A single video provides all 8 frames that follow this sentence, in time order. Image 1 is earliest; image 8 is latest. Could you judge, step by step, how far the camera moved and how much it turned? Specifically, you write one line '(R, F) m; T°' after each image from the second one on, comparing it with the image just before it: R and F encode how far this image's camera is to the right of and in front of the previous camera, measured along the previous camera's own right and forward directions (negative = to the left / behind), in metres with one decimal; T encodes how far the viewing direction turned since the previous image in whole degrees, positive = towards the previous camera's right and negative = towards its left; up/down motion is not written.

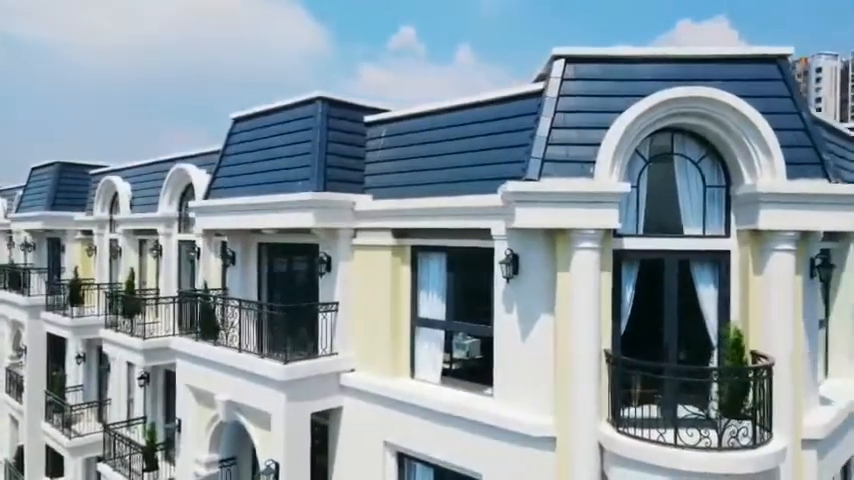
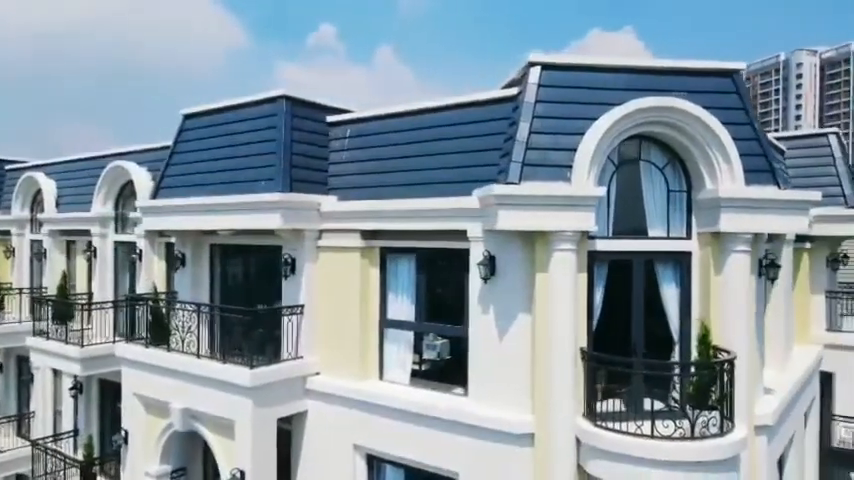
(-0.7, 0.0) m; +7°
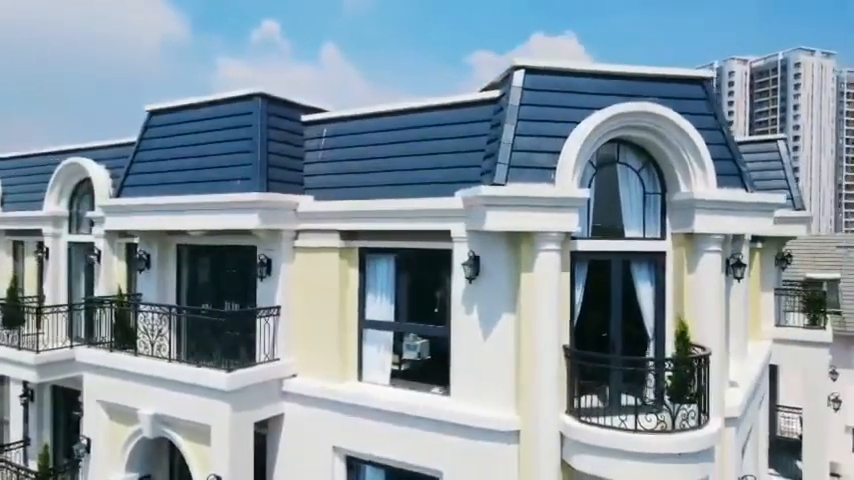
(-0.5, 0.0) m; +5°
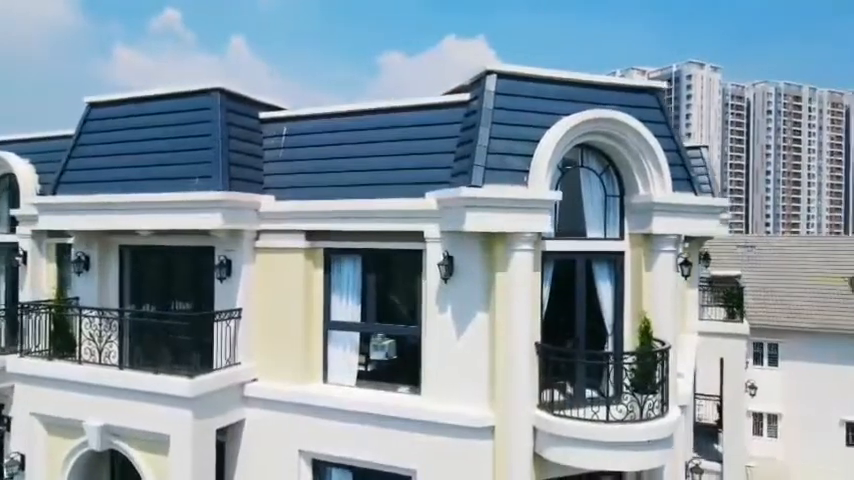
(-0.7, 0.0) m; +8°
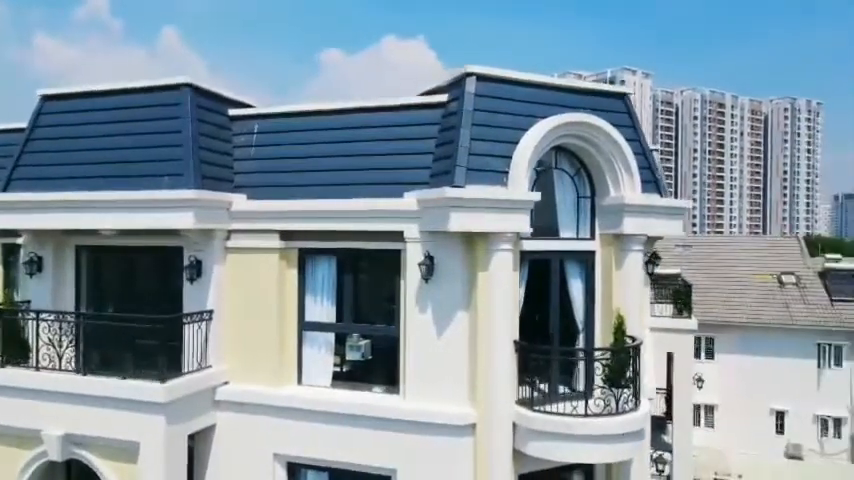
(-0.5, 0.0) m; +5°
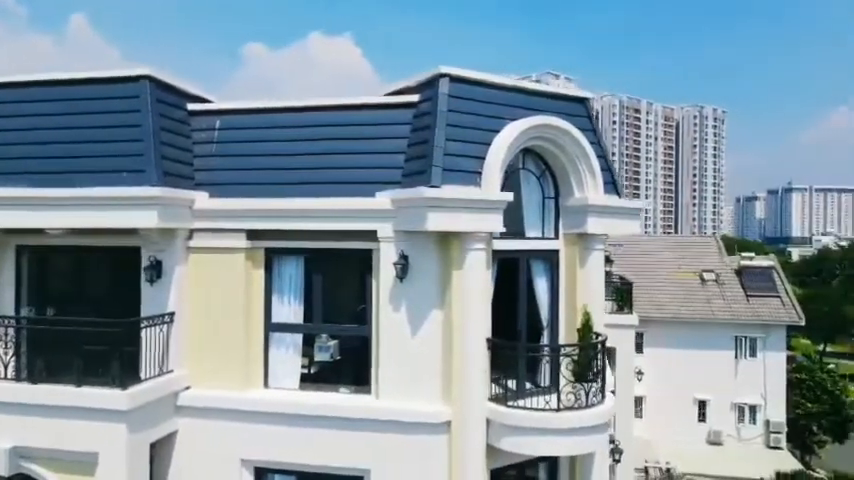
(-0.6, 0.0) m; +7°
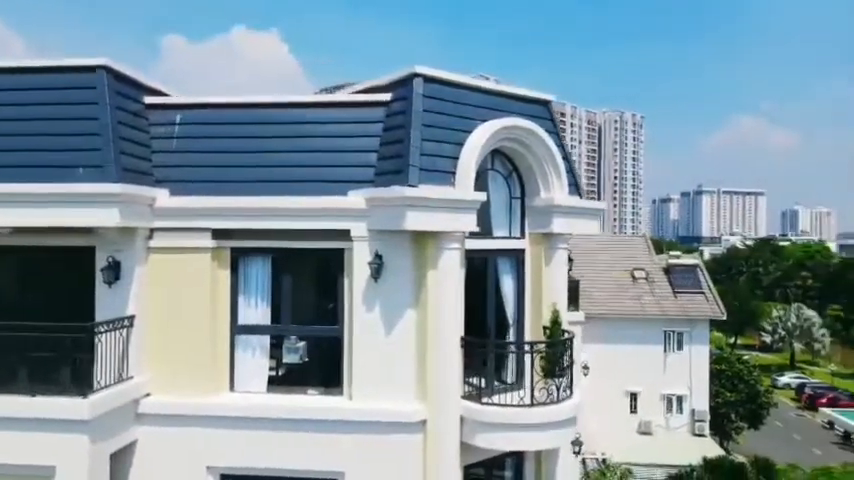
(-0.6, 0.0) m; +6°
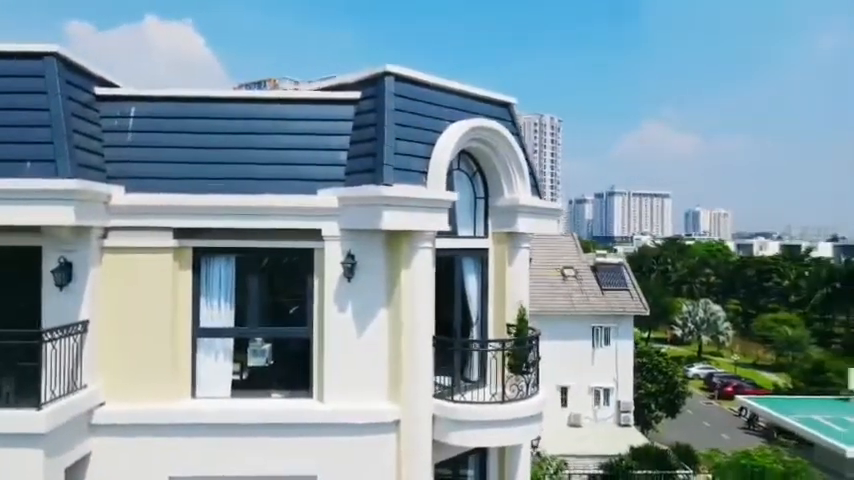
(-0.6, 0.0) m; +7°
